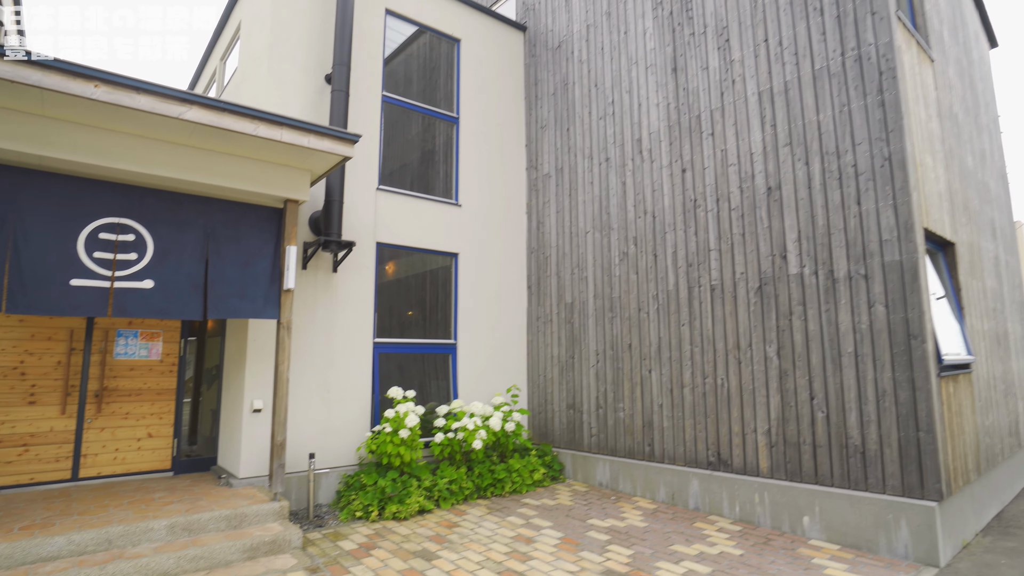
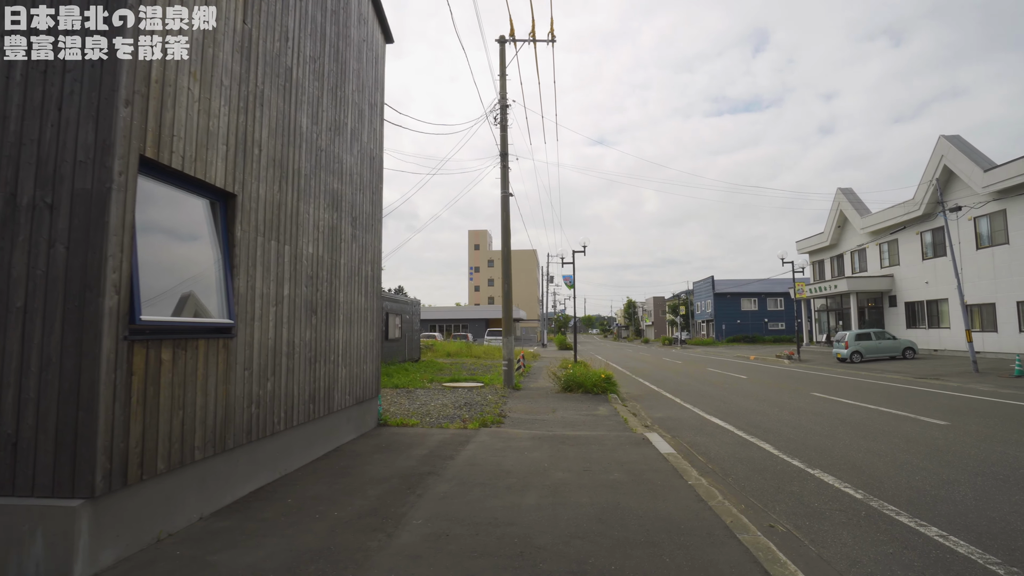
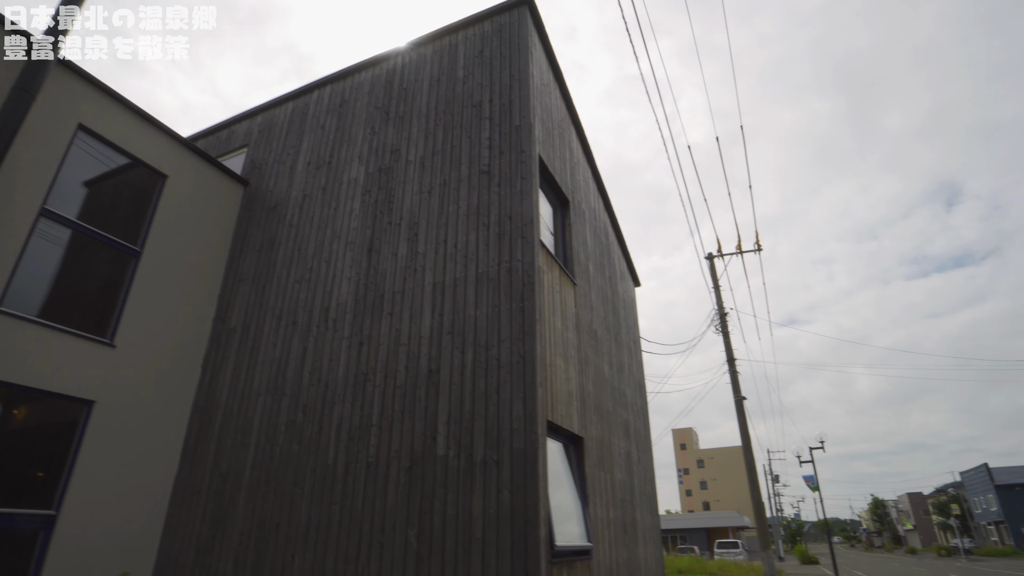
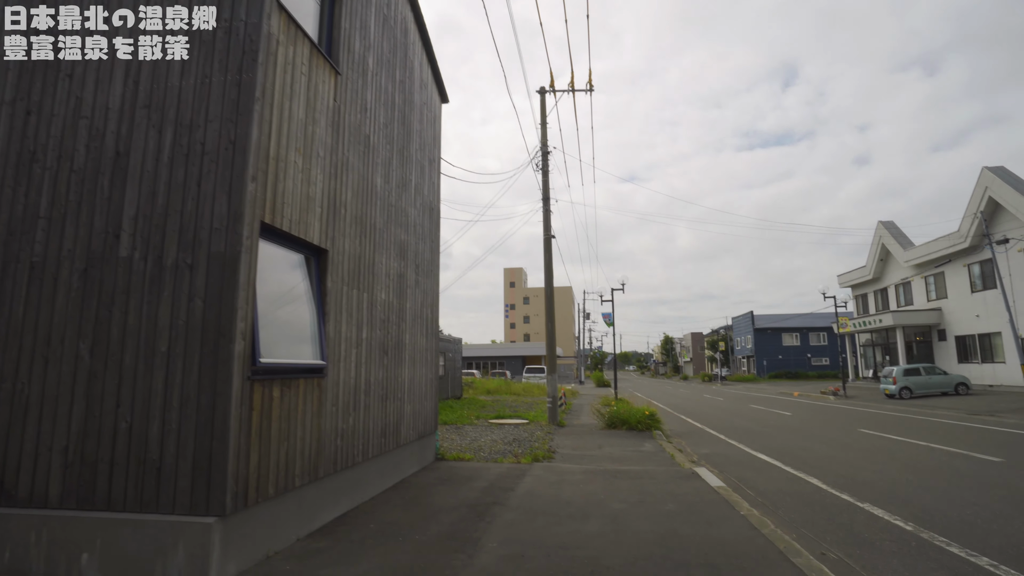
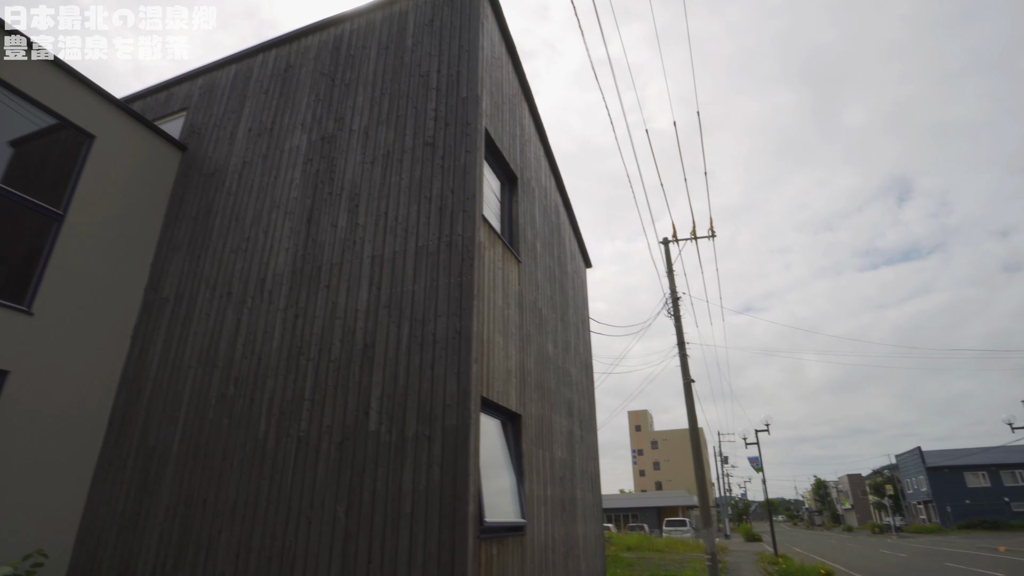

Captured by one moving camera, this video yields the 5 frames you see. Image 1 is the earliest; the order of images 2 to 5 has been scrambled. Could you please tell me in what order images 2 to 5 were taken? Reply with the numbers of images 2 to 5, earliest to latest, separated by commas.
3, 5, 4, 2
